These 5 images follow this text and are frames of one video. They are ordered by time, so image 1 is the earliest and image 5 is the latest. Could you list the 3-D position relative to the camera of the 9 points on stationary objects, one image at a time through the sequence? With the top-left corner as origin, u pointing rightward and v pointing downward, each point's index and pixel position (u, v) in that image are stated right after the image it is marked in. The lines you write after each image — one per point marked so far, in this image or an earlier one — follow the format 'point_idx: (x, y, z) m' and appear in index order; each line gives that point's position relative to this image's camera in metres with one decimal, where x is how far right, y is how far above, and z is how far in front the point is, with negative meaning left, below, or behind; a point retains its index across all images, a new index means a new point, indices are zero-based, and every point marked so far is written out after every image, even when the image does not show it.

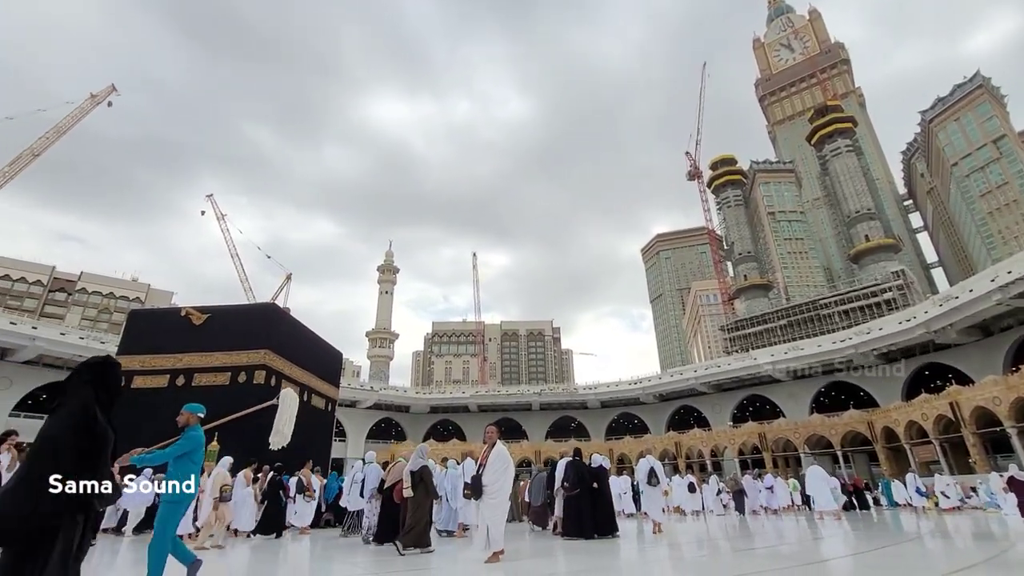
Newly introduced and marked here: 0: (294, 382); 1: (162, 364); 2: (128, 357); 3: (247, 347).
0: (-7.5, -3.5, +17.4) m
1: (-10.7, -2.4, +15.3) m
2: (-11.9, -2.2, +15.5) m
3: (-8.2, -1.9, +15.4) m
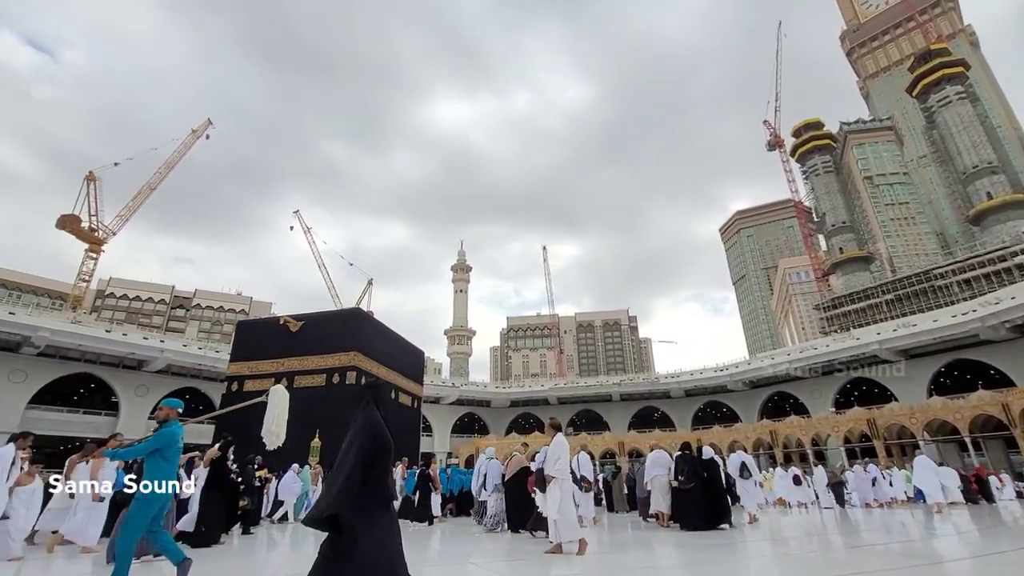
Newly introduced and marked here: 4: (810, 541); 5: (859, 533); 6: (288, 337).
0: (-4.7, -3.6, +18.1) m
1: (-8.2, -2.8, +16.6) m
2: (-9.4, -2.7, +16.9) m
3: (-5.7, -2.1, +16.3) m
4: (+4.2, -3.5, +6.8) m
5: (+5.2, -3.6, +7.2) m
6: (-7.7, -1.7, +17.0) m
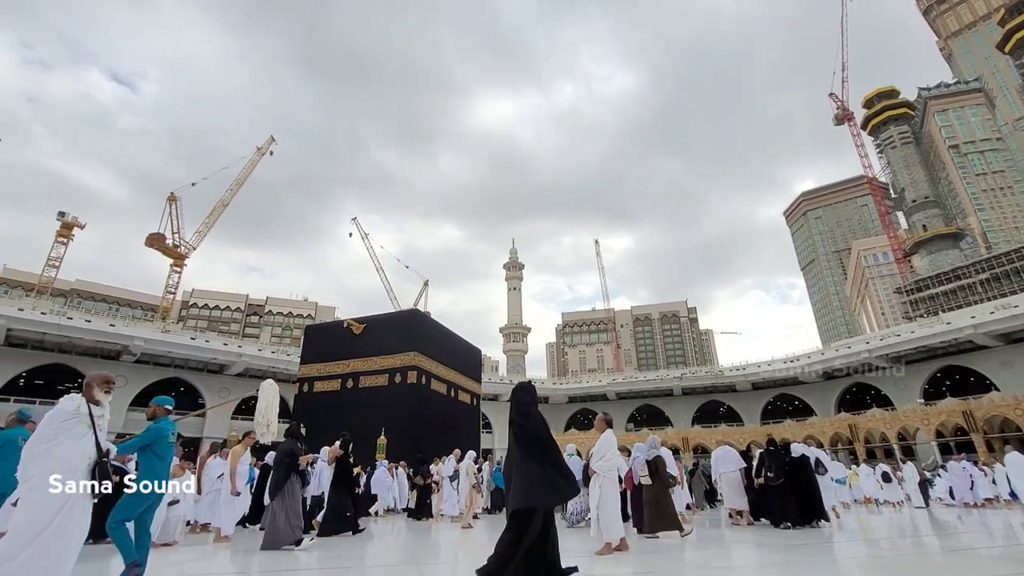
0: (-2.7, -3.5, +18.3) m
1: (-6.4, -2.9, +17.1) m
2: (-7.6, -2.8, +17.6) m
3: (-4.0, -2.1, +16.6) m
4: (+4.9, -3.2, +6.0) m
5: (+5.9, -3.3, +6.3) m
6: (-6.0, -1.8, +17.5) m
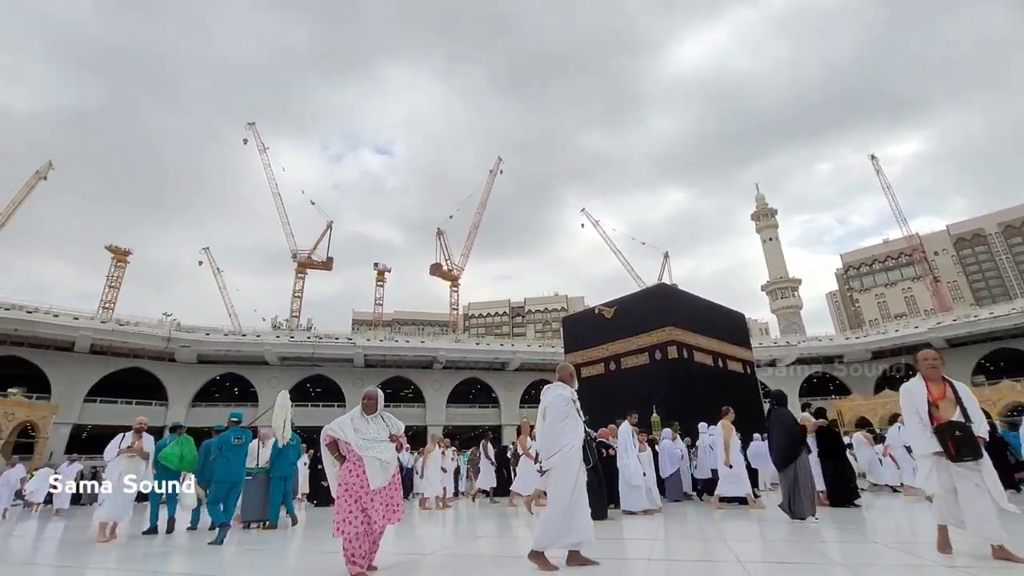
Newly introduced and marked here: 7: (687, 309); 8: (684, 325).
0: (+6.9, -2.2, +16.8) m
1: (+3.1, -2.4, +17.5) m
2: (+2.3, -2.5, +18.5) m
3: (+4.7, -1.2, +15.9) m
4: (+7.7, -1.6, +2.4) m
5: (+8.7, -1.4, +2.2) m
6: (+3.4, -1.2, +17.6) m
7: (+6.0, -0.6, +16.5) m
8: (+5.8, -1.2, +16.0) m
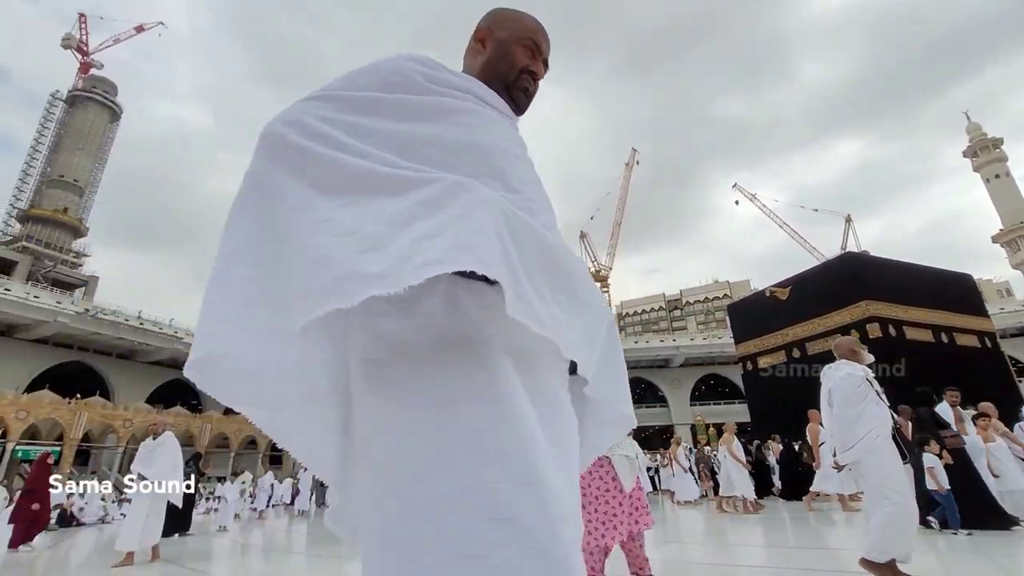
0: (+12.4, -0.9, +13.6) m
1: (+9.0, -1.6, +15.4) m
2: (+8.5, -1.8, +16.6) m
3: (+9.9, -0.2, +13.4) m
4: (+8.7, -0.4, -0.4) m
5: (+9.6, -0.1, -0.9) m
6: (+9.2, -0.4, +15.4) m
7: (+11.3, +0.5, +13.6) m
8: (+10.9, 0.0, +13.2) m
